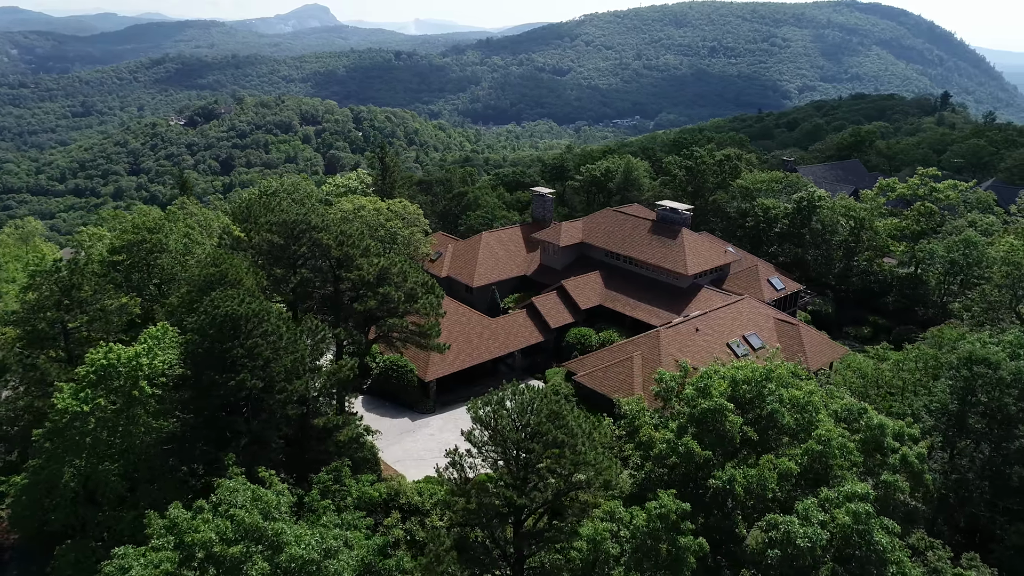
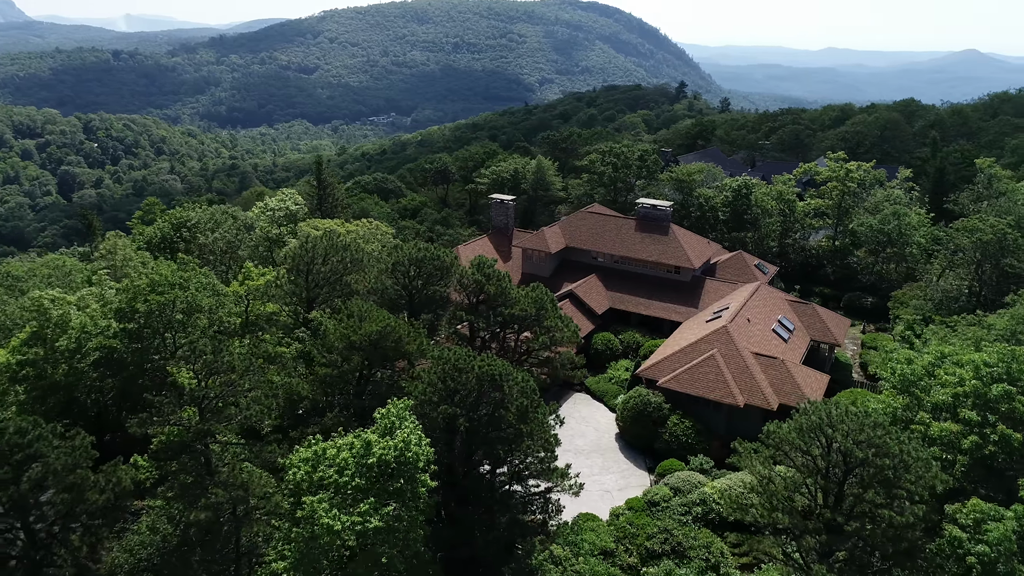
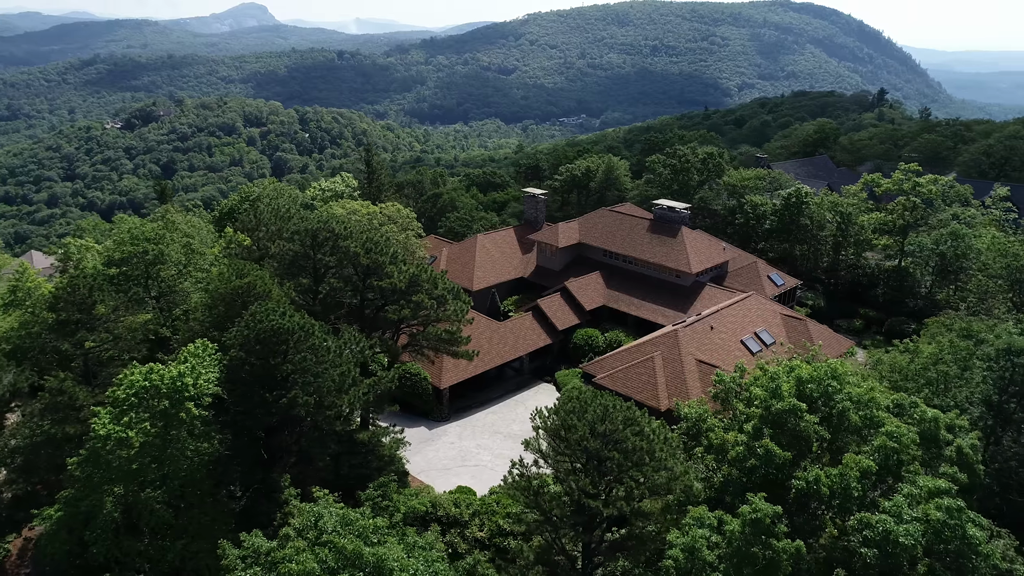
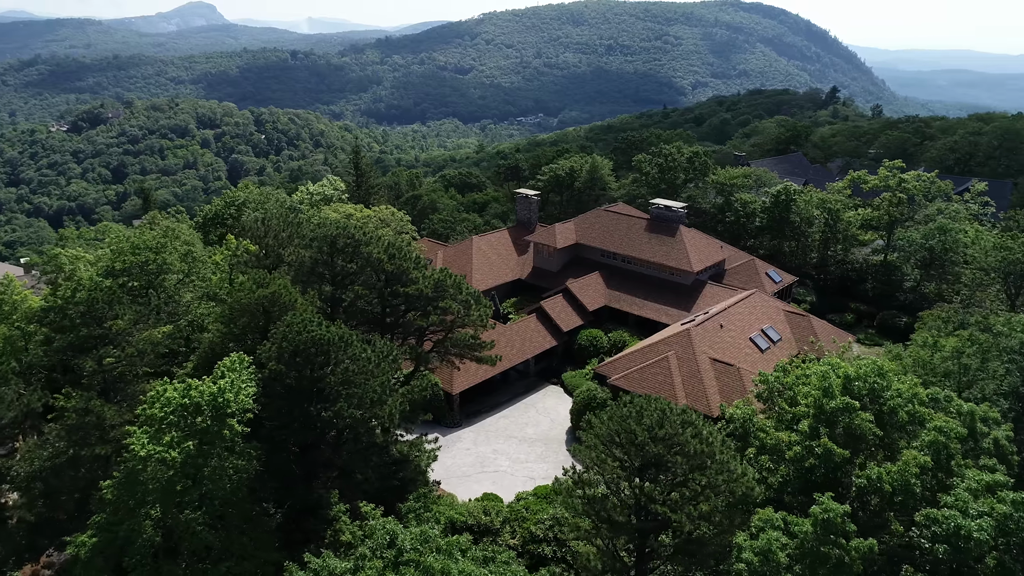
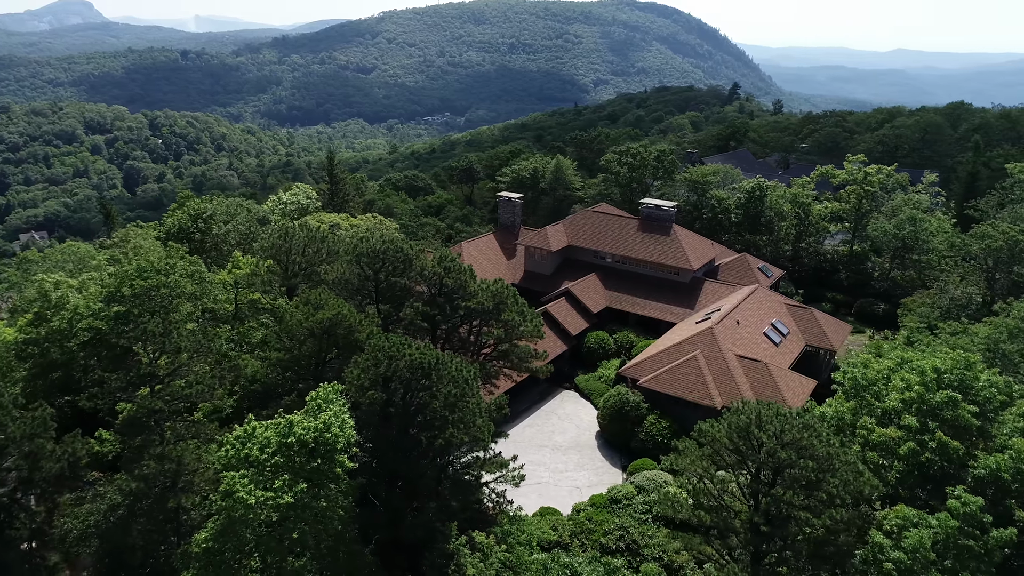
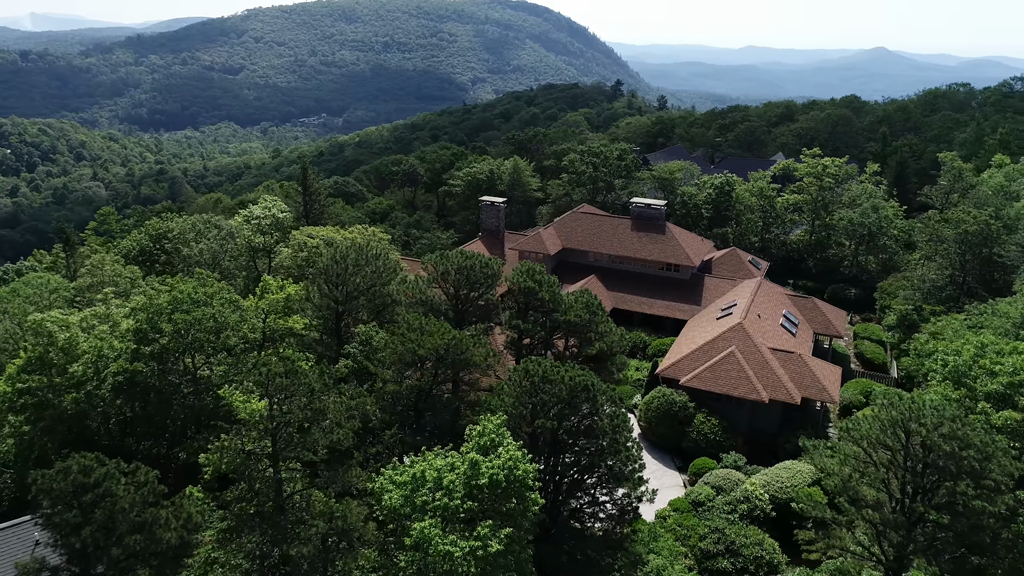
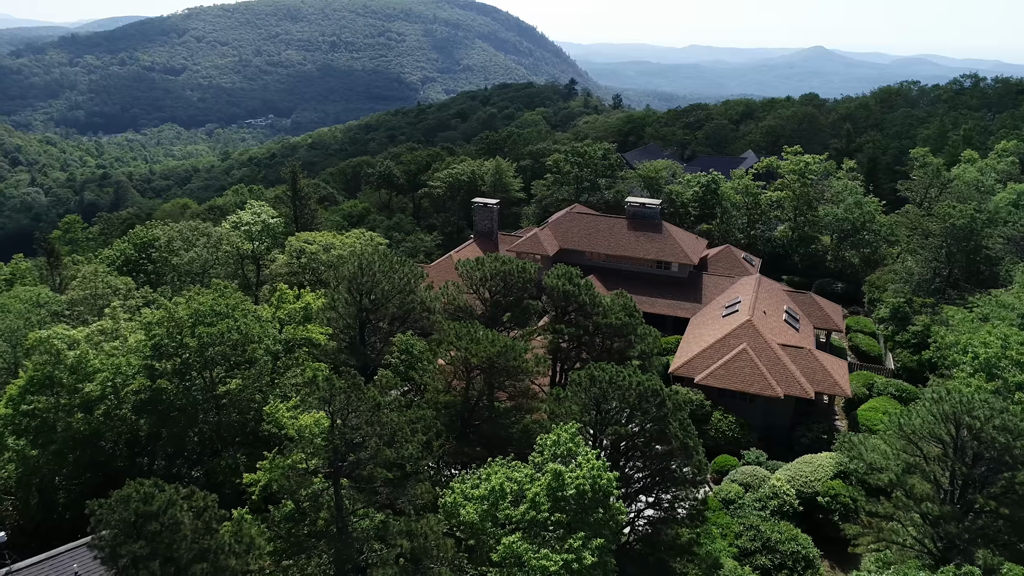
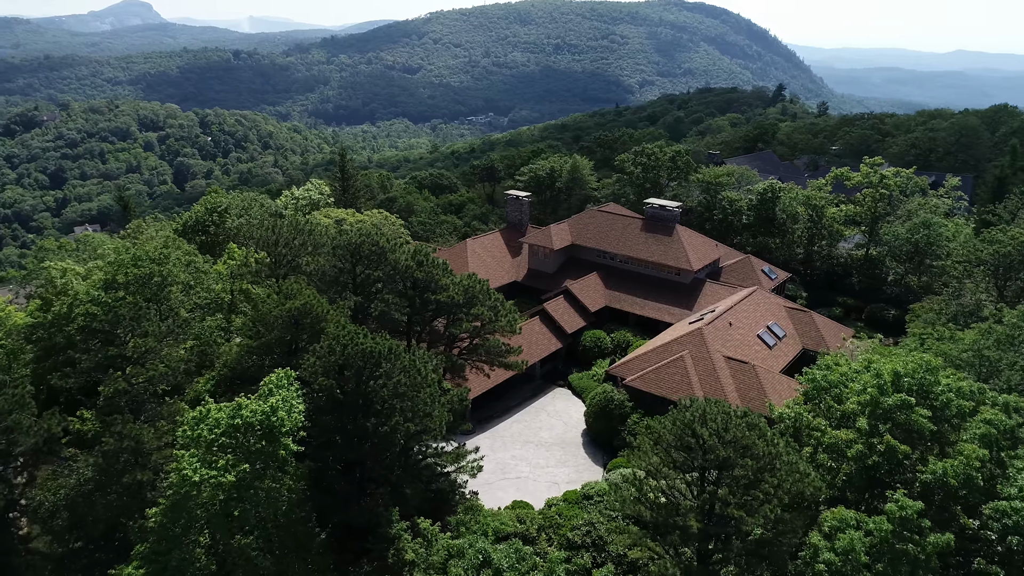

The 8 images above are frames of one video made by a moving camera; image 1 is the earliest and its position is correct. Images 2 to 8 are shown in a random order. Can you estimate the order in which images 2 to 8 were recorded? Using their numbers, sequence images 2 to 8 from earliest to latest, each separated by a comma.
3, 4, 8, 5, 2, 6, 7
